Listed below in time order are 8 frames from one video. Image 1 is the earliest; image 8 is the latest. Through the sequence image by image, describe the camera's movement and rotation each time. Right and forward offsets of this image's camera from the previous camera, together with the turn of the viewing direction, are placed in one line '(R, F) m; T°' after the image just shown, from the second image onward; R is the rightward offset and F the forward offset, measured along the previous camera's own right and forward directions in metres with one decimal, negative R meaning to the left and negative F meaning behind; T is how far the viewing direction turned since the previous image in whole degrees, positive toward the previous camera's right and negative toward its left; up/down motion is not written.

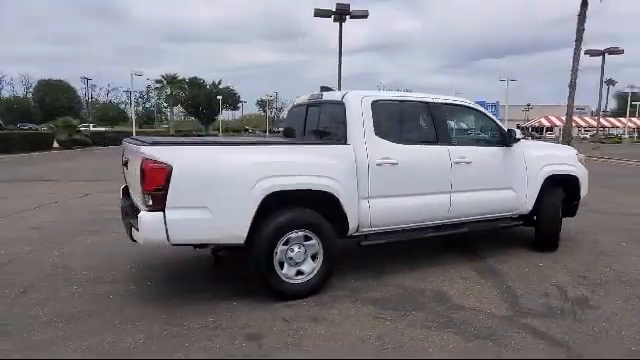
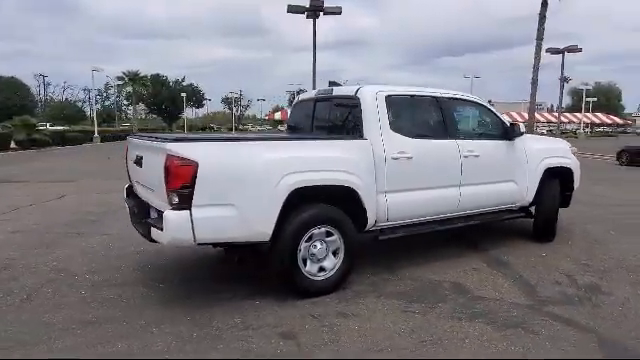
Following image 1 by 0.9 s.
(-0.6, +0.1) m; +4°
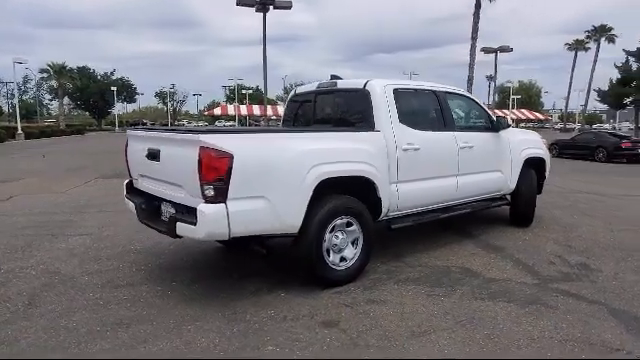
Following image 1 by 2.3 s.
(-0.9, 0.0) m; +8°
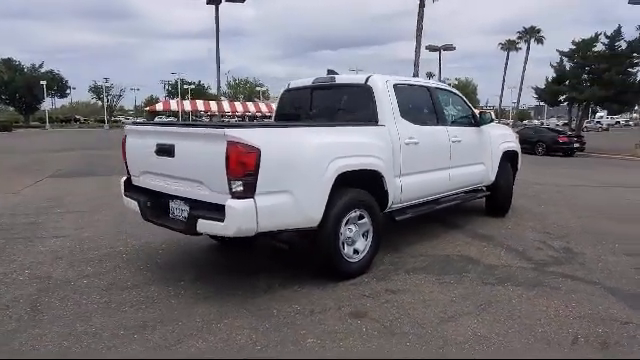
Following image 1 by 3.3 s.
(-0.7, 0.0) m; +7°
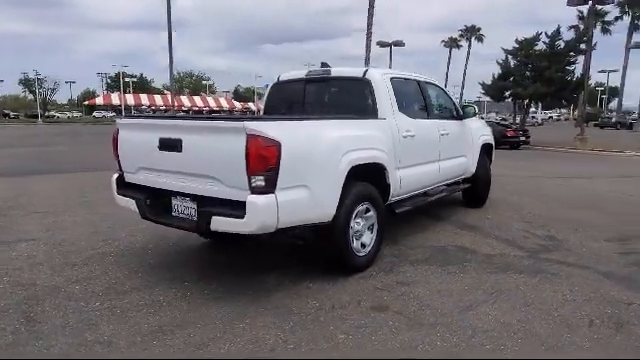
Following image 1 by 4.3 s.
(-0.6, +0.1) m; +7°
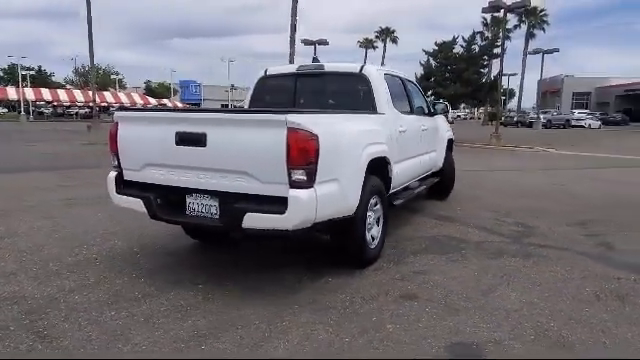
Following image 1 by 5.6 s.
(-1.0, +0.1) m; +10°
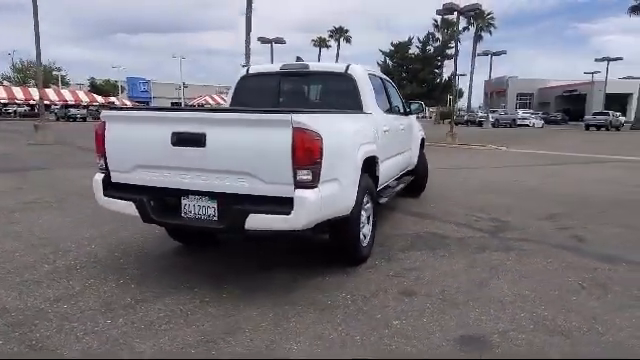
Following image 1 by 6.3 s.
(-0.4, 0.0) m; +6°
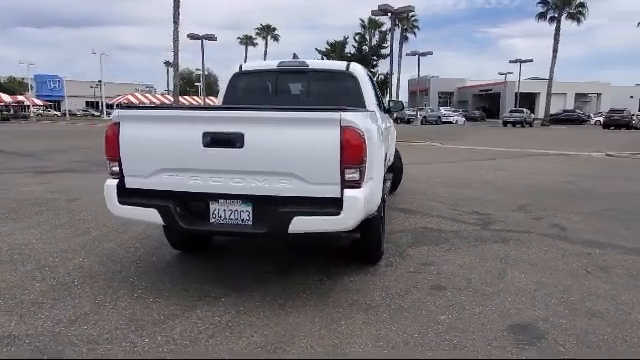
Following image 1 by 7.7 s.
(-0.9, +0.2) m; +9°
